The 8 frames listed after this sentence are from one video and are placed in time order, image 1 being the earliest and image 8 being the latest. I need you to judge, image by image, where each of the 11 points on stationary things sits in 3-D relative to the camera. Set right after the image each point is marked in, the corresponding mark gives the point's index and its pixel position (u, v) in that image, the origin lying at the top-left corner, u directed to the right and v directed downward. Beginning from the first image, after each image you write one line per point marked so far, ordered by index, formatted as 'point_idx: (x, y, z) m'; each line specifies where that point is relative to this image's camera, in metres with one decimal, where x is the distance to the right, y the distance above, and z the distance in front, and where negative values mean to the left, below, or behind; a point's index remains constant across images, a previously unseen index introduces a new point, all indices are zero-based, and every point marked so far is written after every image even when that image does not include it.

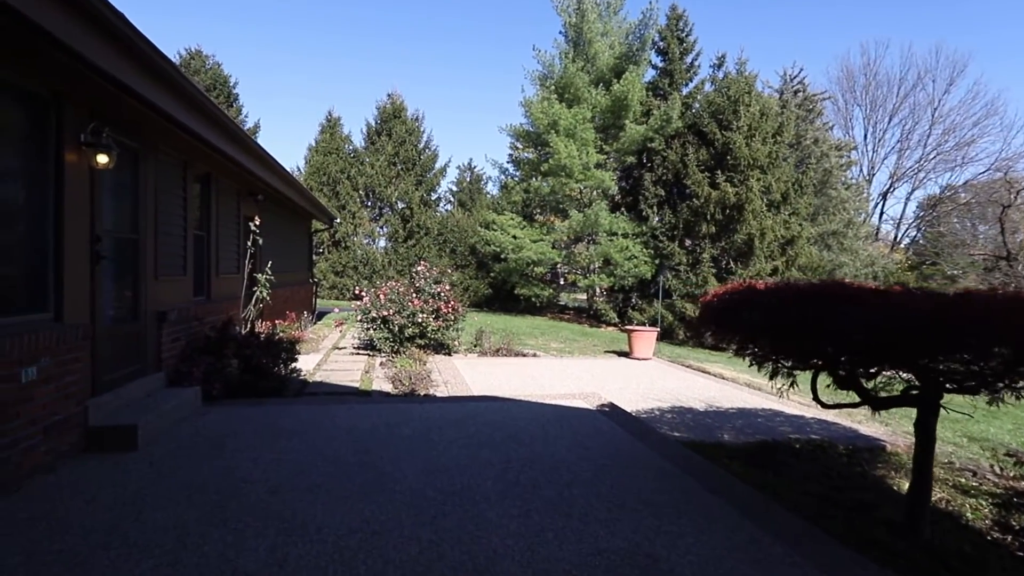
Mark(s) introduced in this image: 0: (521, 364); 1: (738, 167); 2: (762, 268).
0: (+0.1, -1.2, +8.9) m
1: (+6.2, +3.3, +15.5) m
2: (+6.9, +0.6, +15.3) m
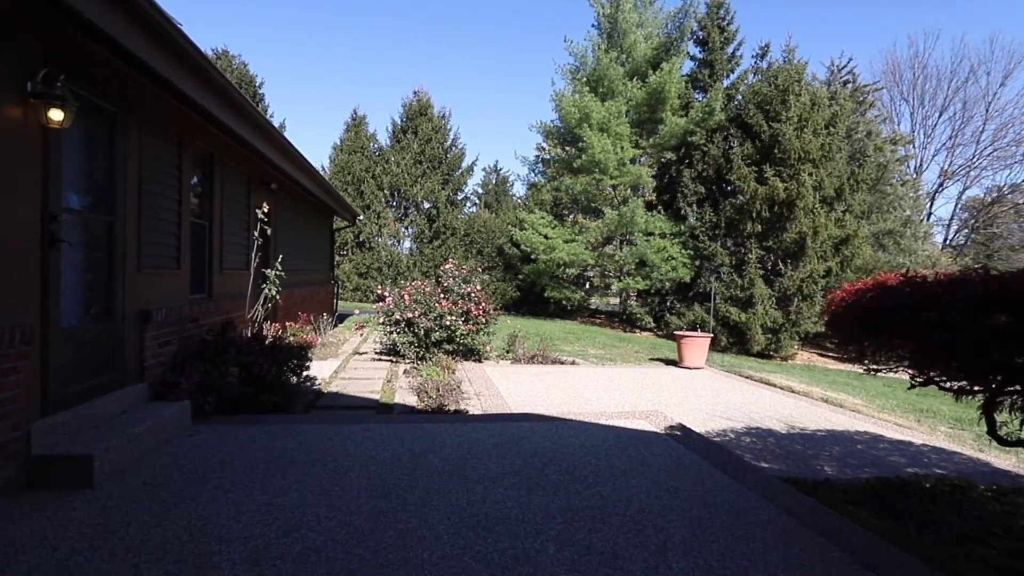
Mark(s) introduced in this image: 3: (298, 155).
0: (+0.6, -1.2, +8.0) m
1: (+7.1, +3.3, +14.3) m
2: (+7.7, +0.5, +14.2) m
3: (-2.6, +1.6, +6.8) m
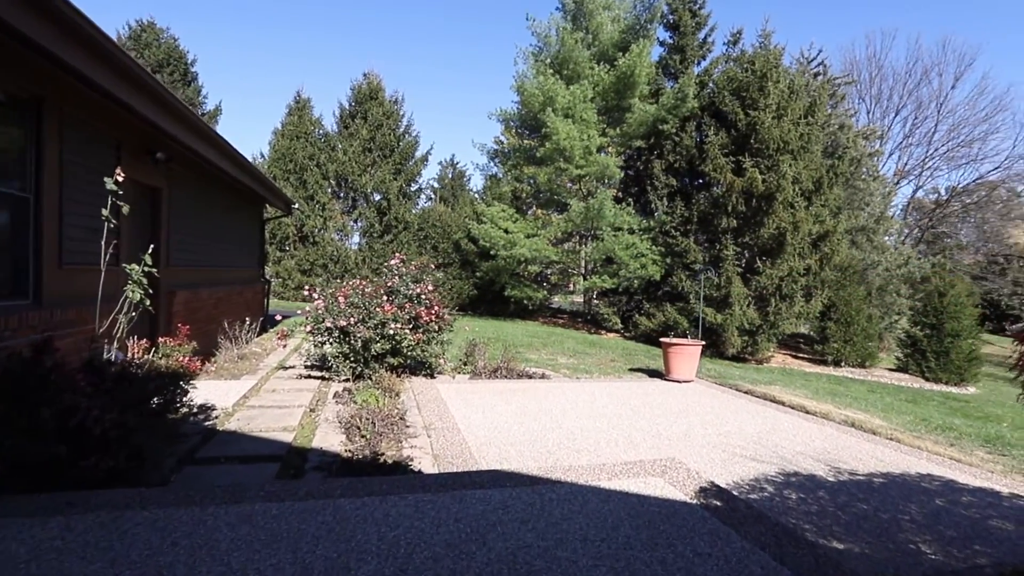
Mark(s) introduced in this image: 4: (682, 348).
0: (+0.1, -1.2, +6.6) m
1: (+6.1, +3.3, +13.4) m
2: (+6.7, +0.5, +13.3) m
3: (-3.0, +1.6, +5.2) m
4: (+2.3, -0.8, +7.5) m
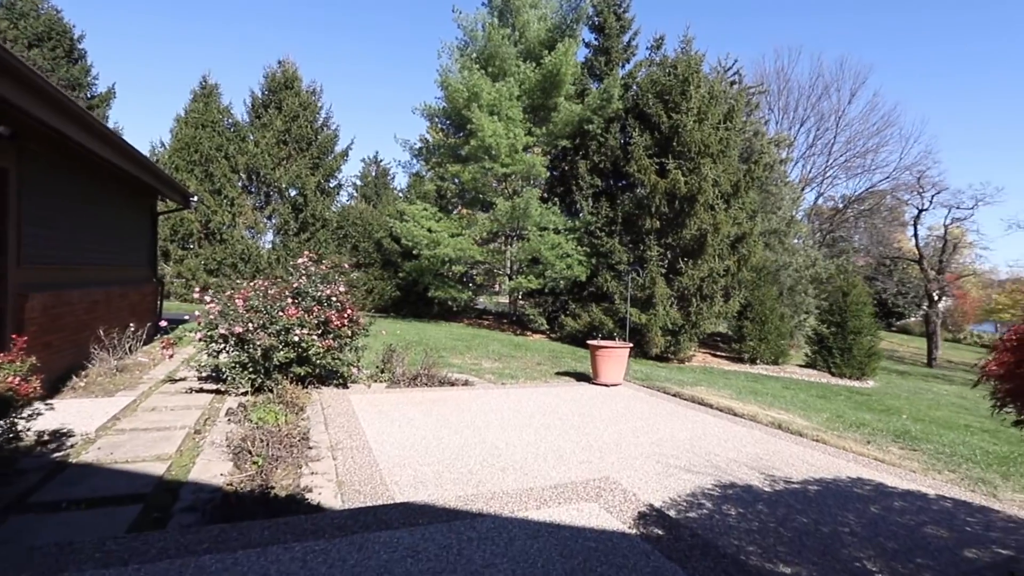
0: (-0.7, -1.2, +6.2) m
1: (+4.3, +3.3, +13.7) m
2: (+4.9, +0.5, +13.7) m
3: (-3.6, +1.6, +4.4) m
4: (+1.3, -0.8, +7.3) m
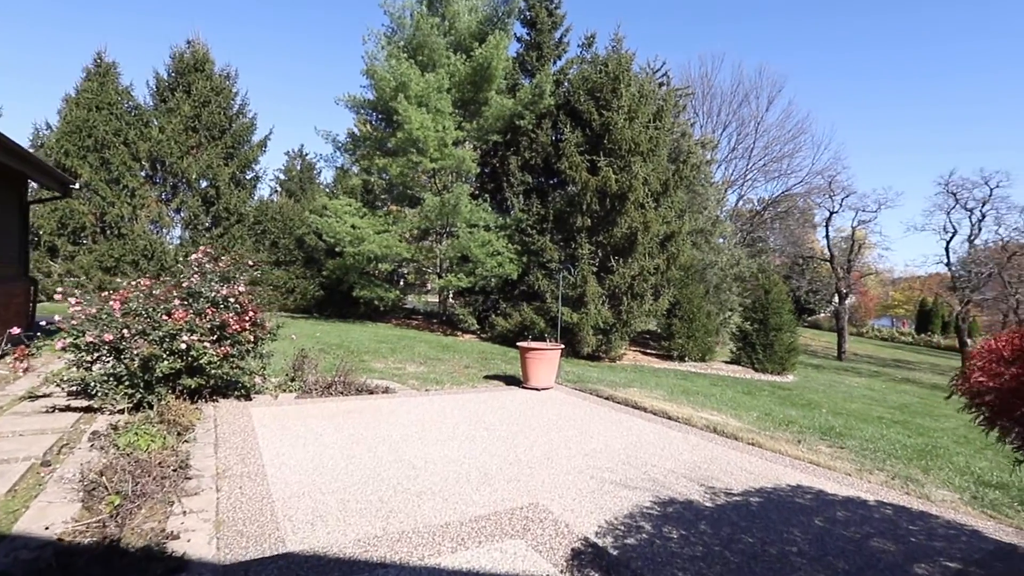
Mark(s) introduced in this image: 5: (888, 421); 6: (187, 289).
0: (-1.5, -1.2, +5.6) m
1: (+2.6, +3.3, +13.6) m
2: (+3.2, +0.5, +13.7) m
3: (-4.2, +1.6, +3.5) m
4: (+0.4, -0.8, +7.0) m
5: (+6.3, -2.2, +9.4) m
6: (-3.1, 0.0, +5.3) m
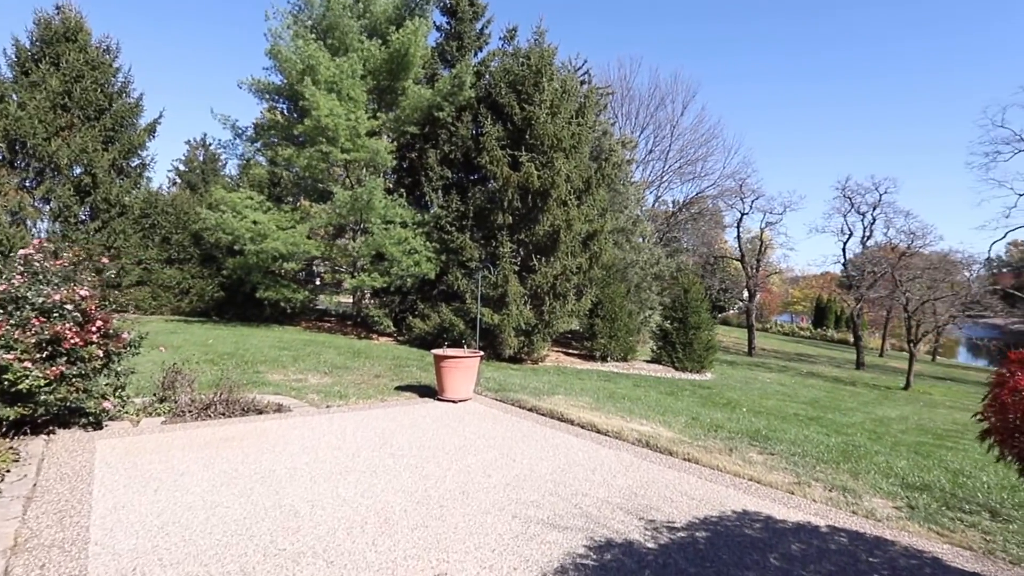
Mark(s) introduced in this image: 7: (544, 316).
0: (-2.3, -1.2, +4.7) m
1: (+0.7, +3.3, +13.2) m
2: (+1.3, +0.5, +13.4) m
3: (-4.6, +1.5, +2.2) m
4: (-0.6, -0.8, +6.3) m
5: (+4.9, -2.2, +9.5) m
6: (-3.8, 0.0, +4.2) m
7: (+0.8, -0.7, +13.3) m
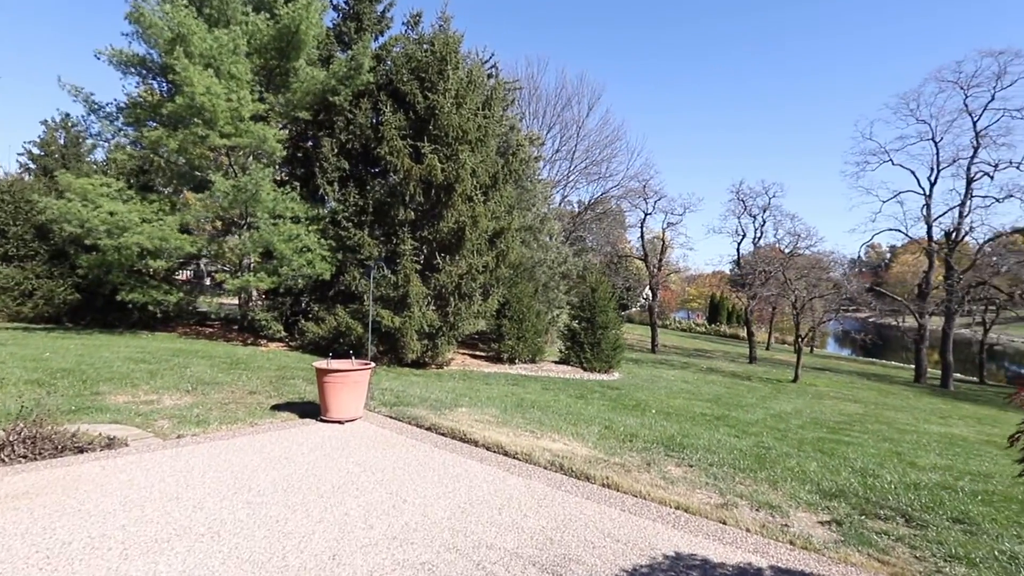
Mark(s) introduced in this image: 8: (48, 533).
0: (-3.0, -1.3, +3.6) m
1: (-1.5, +3.3, +12.4) m
2: (-0.9, +0.5, +12.7) m
3: (-4.9, +1.5, +0.7) m
4: (-1.6, -0.8, +5.4) m
5: (+3.3, -2.2, +9.4) m
6: (-4.4, -0.1, +2.8) m
7: (-1.4, -0.7, +12.5) m
8: (-2.4, -1.3, +3.0) m
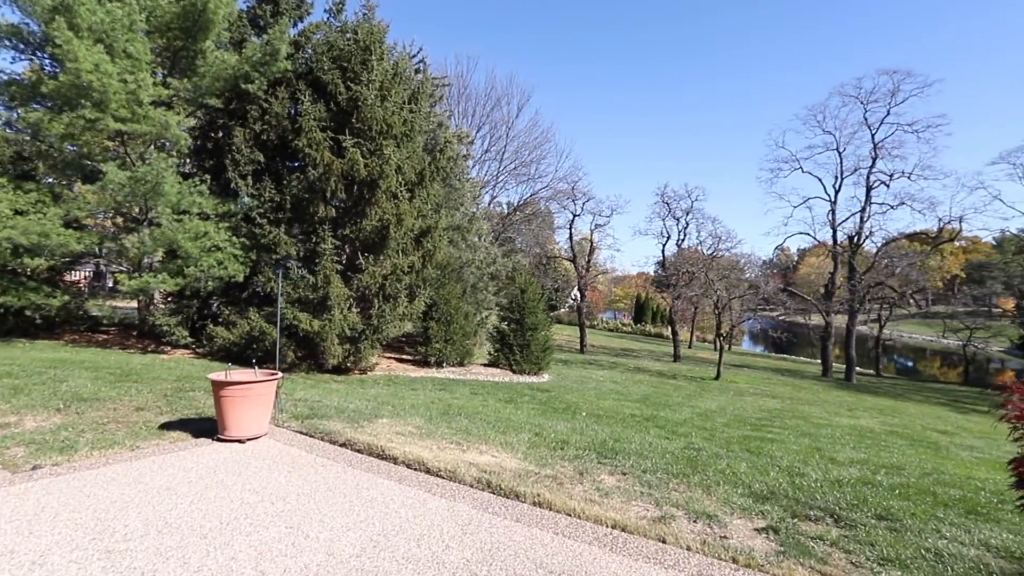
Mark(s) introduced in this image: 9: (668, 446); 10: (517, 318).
0: (-3.4, -1.3, +2.8) m
1: (-3.0, +3.3, +11.8) m
2: (-2.4, +0.5, +12.1) m
3: (-5.0, +1.5, -0.3) m
4: (-2.3, -0.8, +4.8) m
5: (+2.1, -2.2, +9.4) m
6: (-4.7, -0.1, +1.9) m
7: (-2.9, -0.7, +11.9) m
8: (-2.8, -1.3, +2.2) m
9: (+1.9, -1.9, +6.8) m
10: (+0.2, -0.8, +14.8) m
